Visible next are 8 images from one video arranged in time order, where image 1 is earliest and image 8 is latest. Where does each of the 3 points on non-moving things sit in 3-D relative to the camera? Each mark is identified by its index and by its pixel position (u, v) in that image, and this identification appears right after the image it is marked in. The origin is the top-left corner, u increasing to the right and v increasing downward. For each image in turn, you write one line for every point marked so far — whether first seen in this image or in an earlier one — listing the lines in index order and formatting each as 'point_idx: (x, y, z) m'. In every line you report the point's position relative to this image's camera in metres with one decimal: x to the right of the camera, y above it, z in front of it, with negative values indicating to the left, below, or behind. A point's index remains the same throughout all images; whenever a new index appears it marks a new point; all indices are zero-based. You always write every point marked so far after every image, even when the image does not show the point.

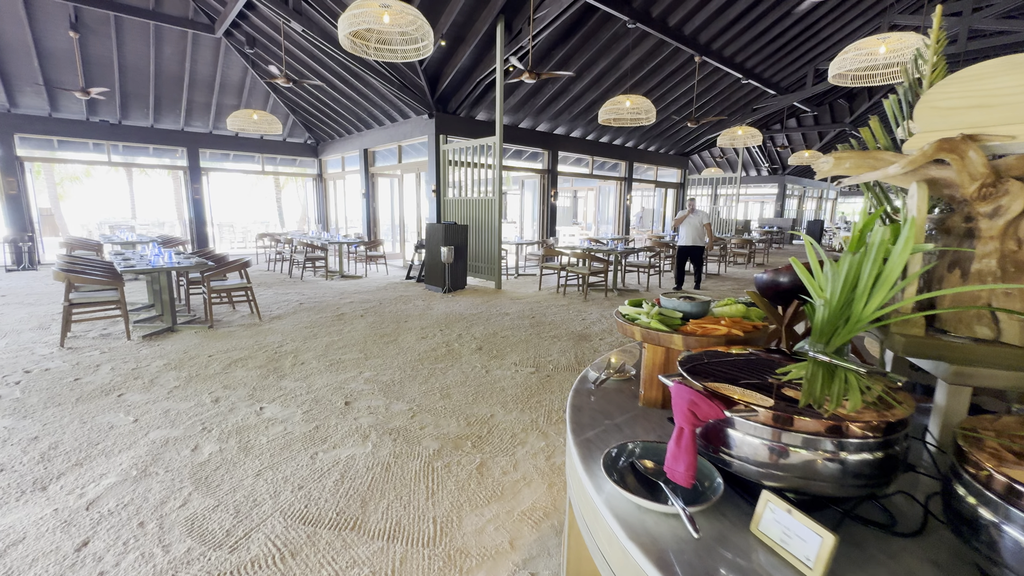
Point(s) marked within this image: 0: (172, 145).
0: (-7.6, +3.2, +10.0) m
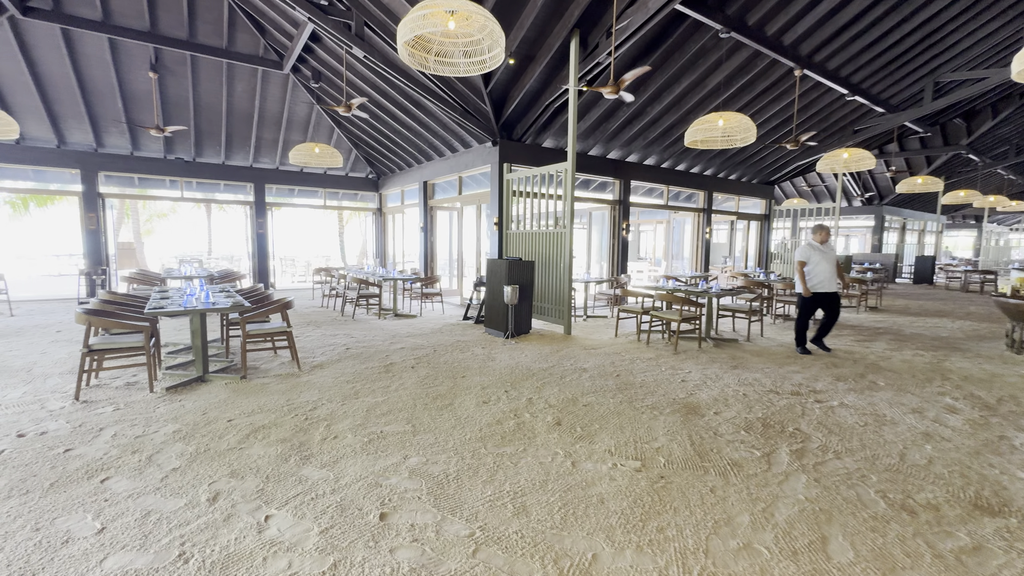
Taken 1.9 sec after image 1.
0: (-6.2, +2.4, +10.2) m
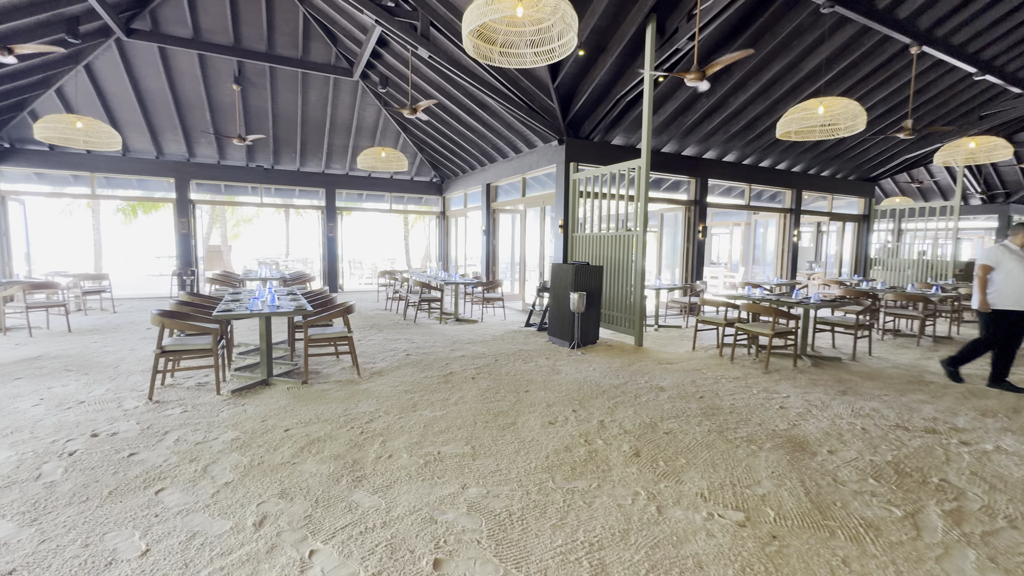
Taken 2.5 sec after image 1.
0: (-4.7, +2.4, +10.6) m
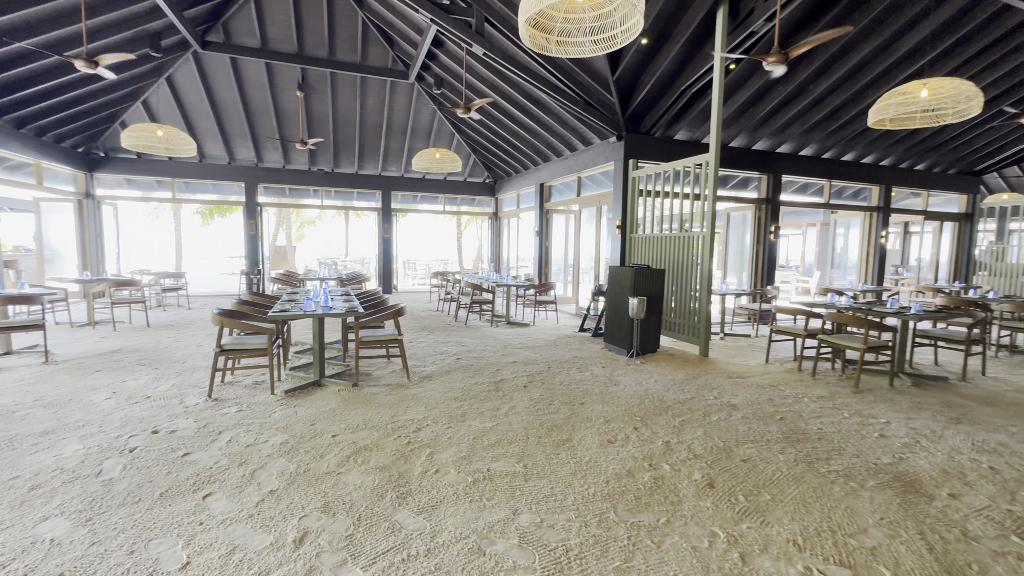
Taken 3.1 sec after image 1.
0: (-3.4, +2.4, +10.8) m
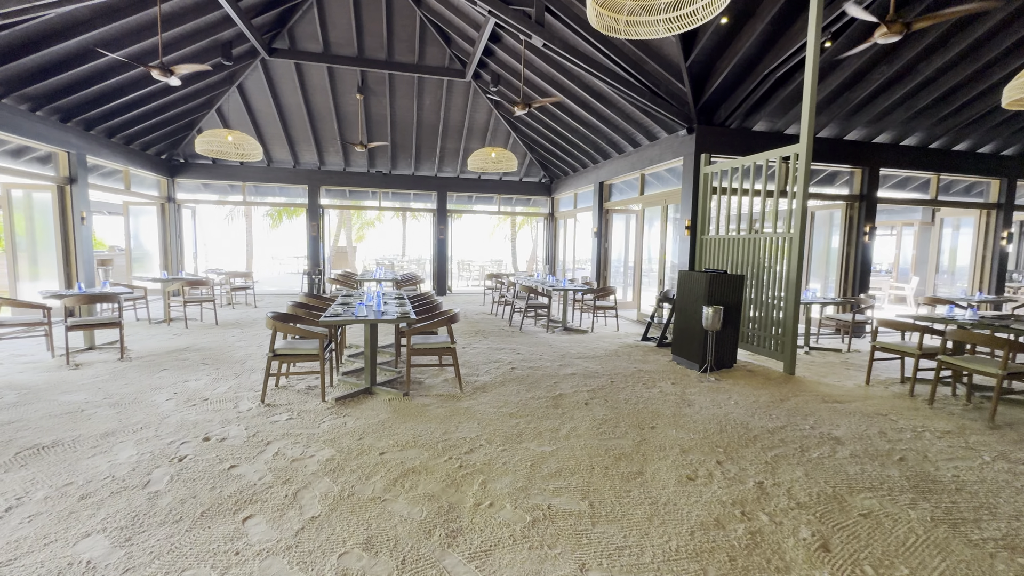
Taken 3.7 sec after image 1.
0: (-2.1, +2.4, +10.8) m
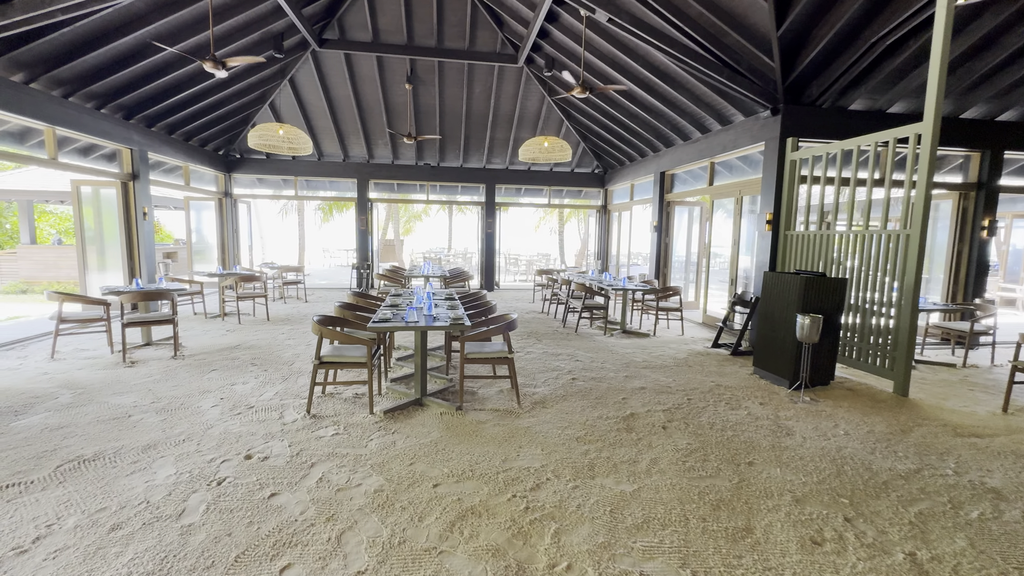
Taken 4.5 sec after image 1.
0: (-0.9, +2.5, +10.5) m
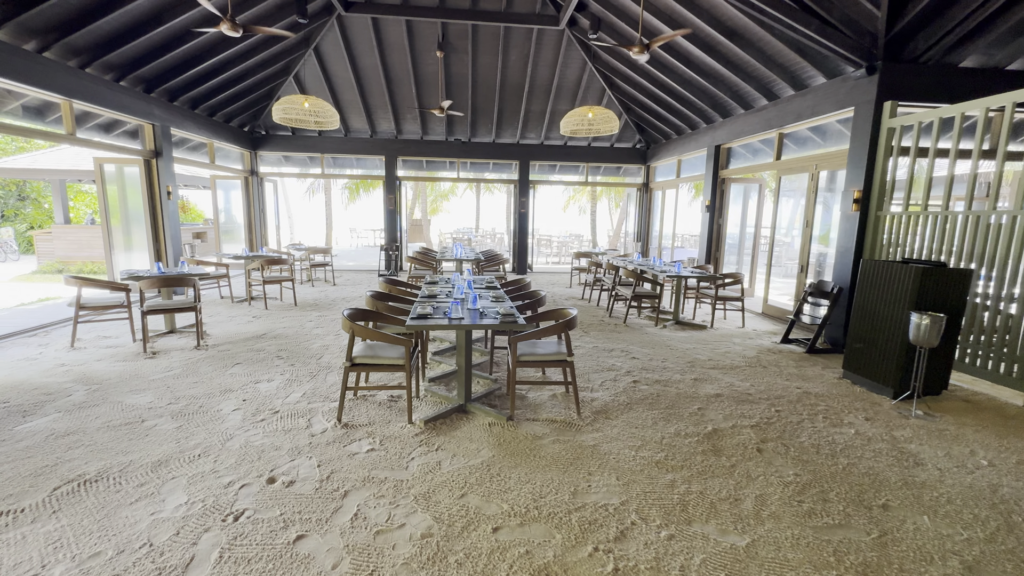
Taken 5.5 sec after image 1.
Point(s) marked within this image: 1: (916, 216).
0: (-0.1, +2.9, +9.9) m
1: (+3.6, +0.6, +4.0) m
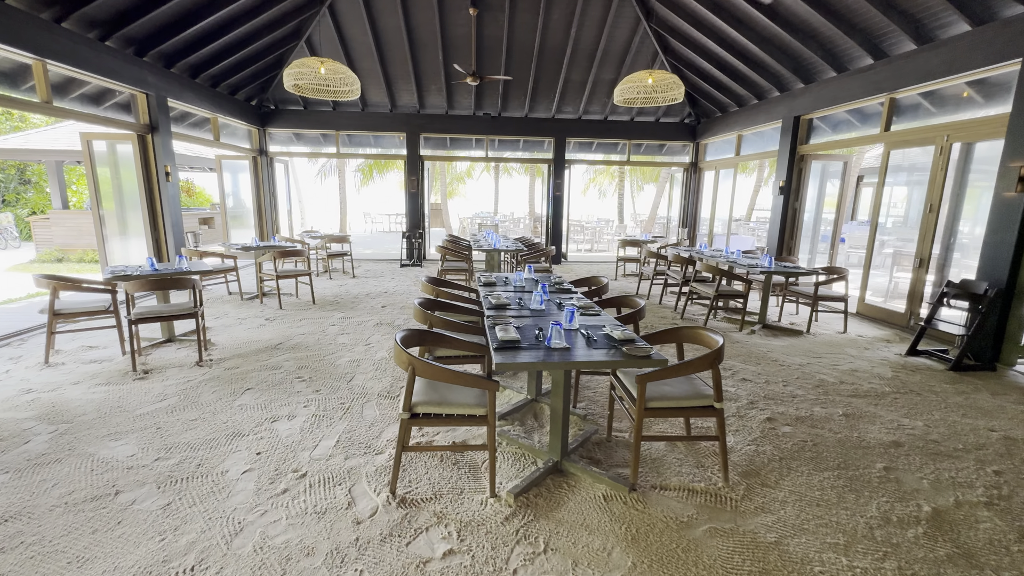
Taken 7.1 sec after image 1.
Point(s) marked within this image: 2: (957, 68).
0: (+0.6, +3.0, +9.0) m
1: (+4.2, +0.6, +3.1) m
2: (+4.1, +2.1, +4.2) m
